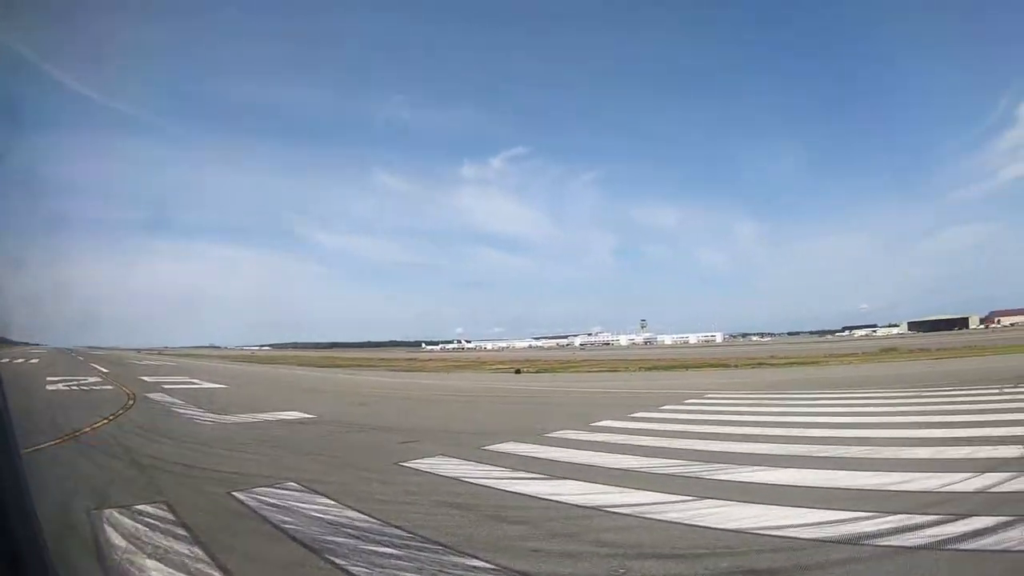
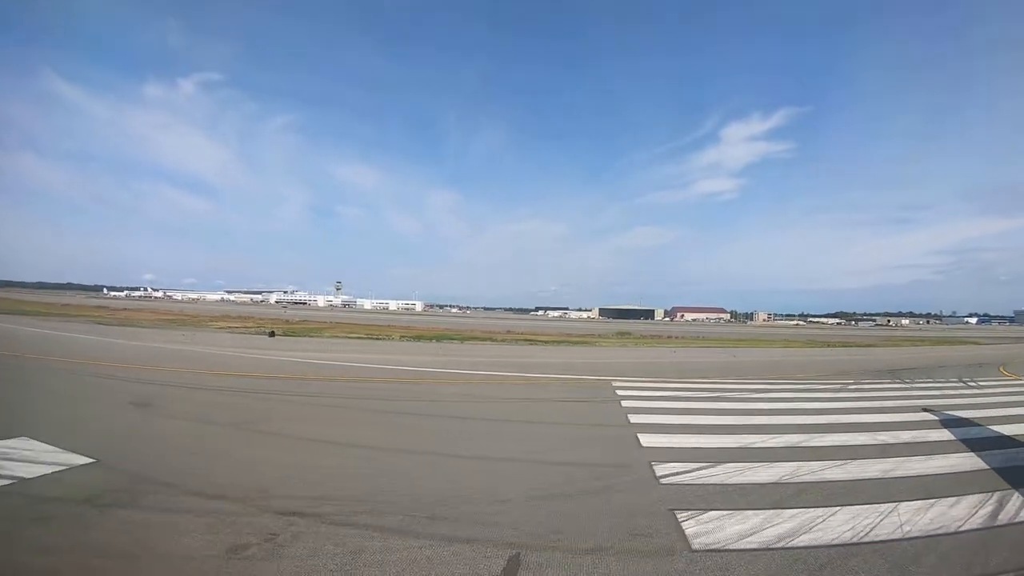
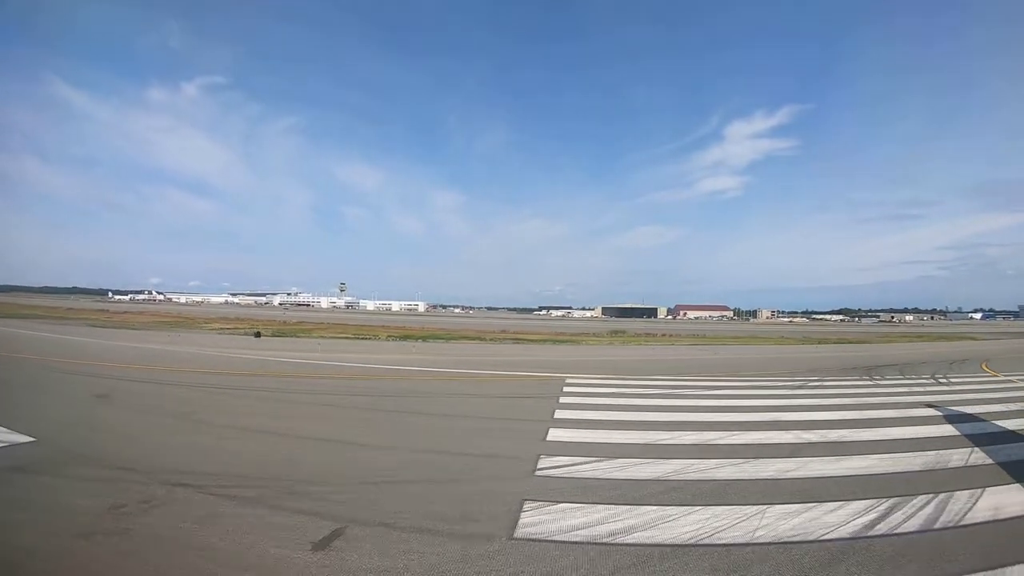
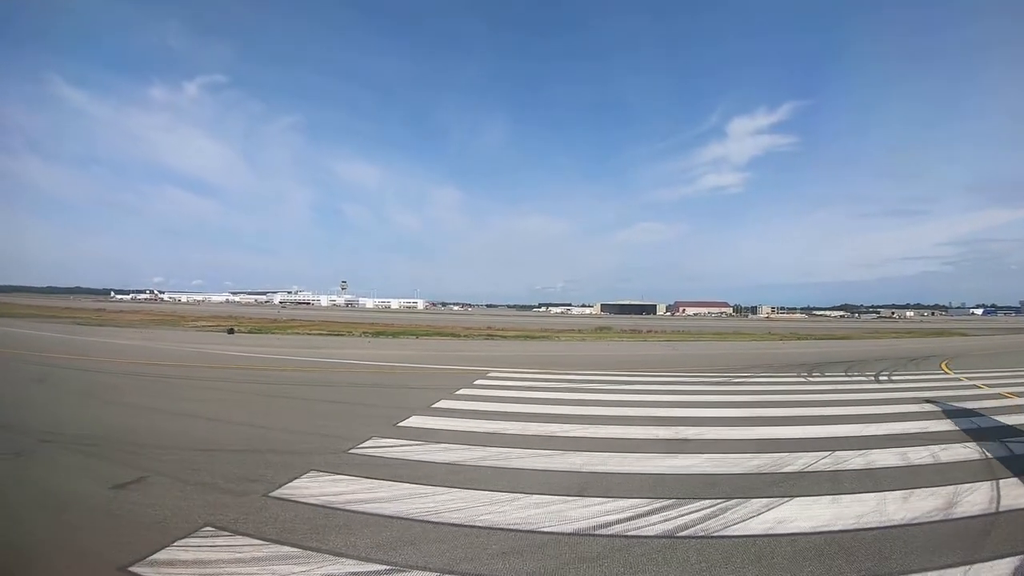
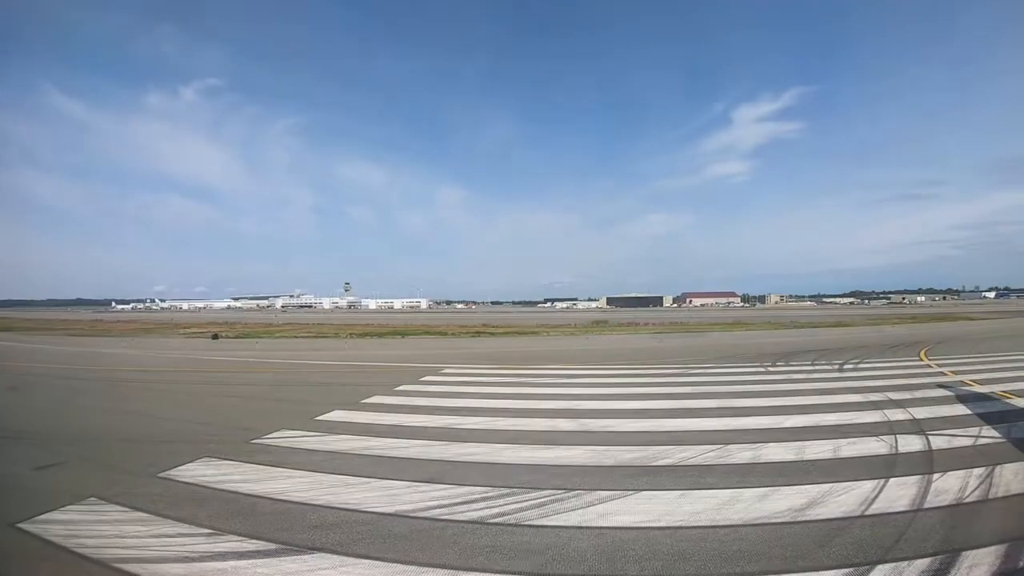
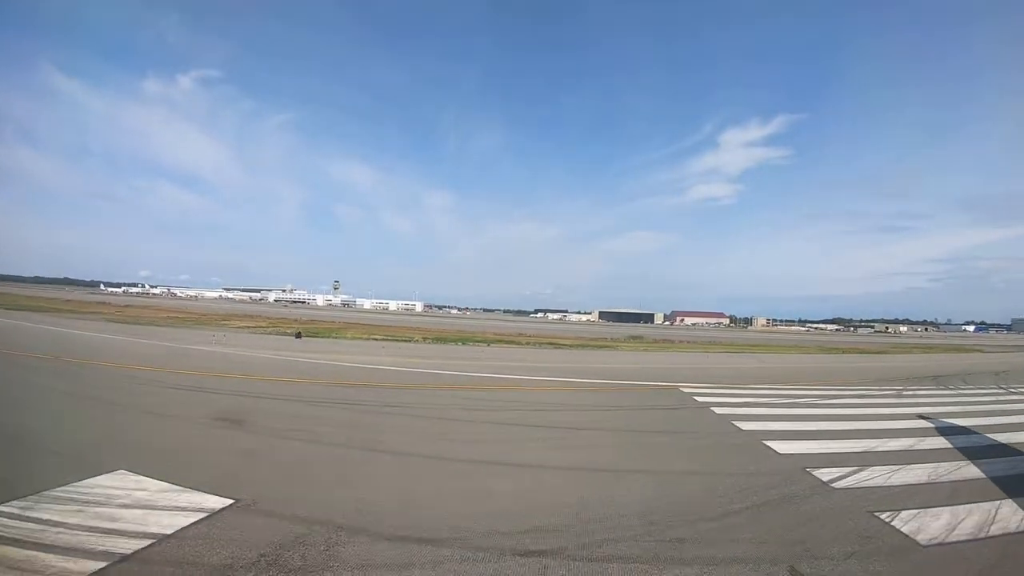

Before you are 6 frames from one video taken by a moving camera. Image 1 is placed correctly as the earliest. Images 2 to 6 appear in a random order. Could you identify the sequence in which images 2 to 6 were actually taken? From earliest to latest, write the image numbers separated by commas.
5, 4, 3, 2, 6
